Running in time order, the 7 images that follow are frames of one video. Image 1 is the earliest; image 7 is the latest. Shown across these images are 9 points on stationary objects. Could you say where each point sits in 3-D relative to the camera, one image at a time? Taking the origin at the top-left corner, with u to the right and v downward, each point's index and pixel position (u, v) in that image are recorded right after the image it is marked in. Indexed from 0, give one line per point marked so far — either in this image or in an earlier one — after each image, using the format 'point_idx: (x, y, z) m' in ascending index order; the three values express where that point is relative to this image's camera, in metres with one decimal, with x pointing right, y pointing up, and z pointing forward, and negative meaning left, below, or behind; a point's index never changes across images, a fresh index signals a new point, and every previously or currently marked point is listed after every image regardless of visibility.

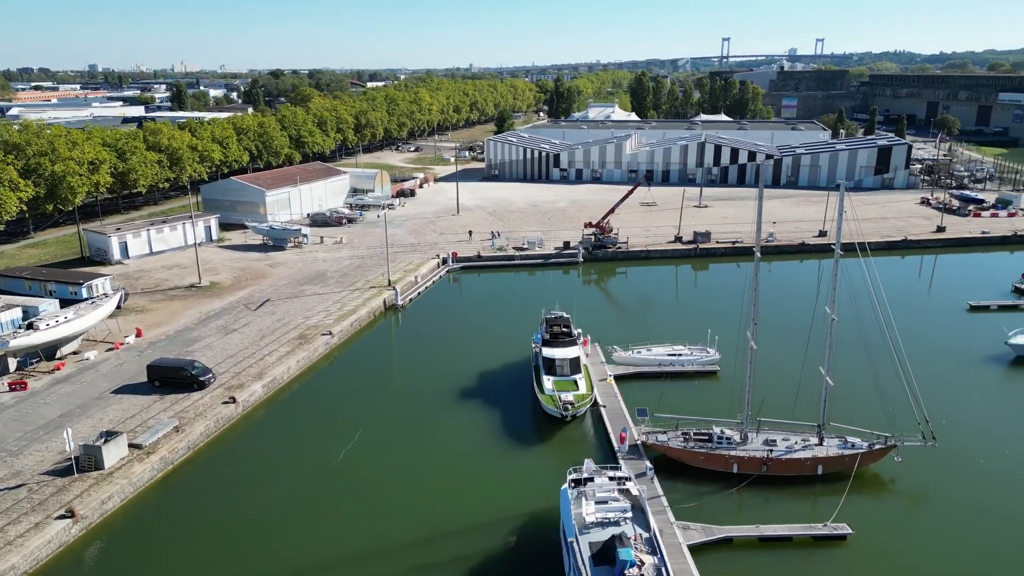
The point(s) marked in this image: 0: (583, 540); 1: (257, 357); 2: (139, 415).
0: (+1.0, -3.4, +9.8) m
1: (-6.2, -1.7, +17.9) m
2: (-7.5, -2.6, +14.7) m
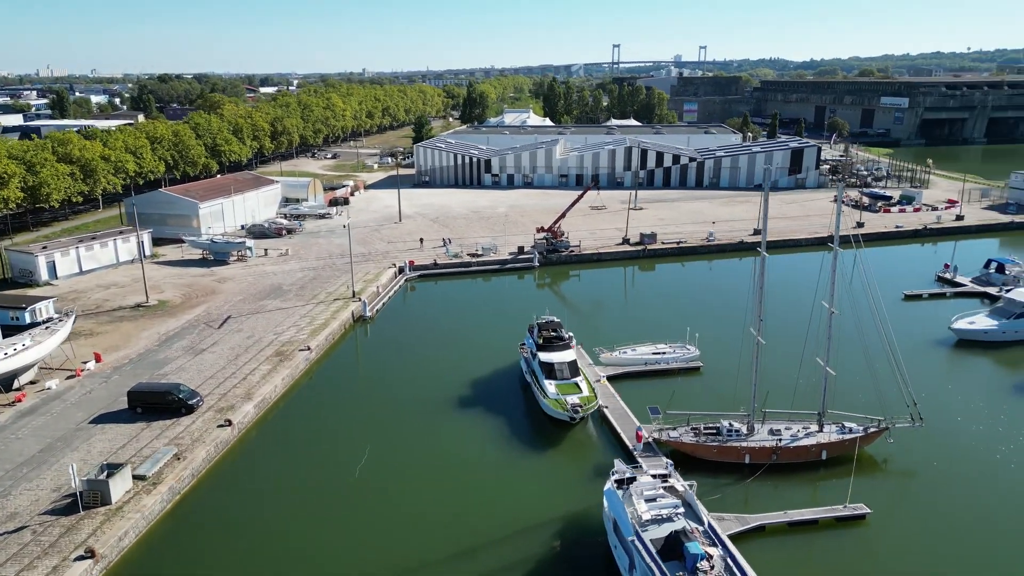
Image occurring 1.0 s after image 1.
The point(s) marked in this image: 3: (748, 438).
0: (+1.8, -3.4, +10.1) m
1: (-6.4, -2.1, +17.2) m
2: (-7.2, -3.0, +13.9) m
3: (+4.5, -2.9, +14.0) m
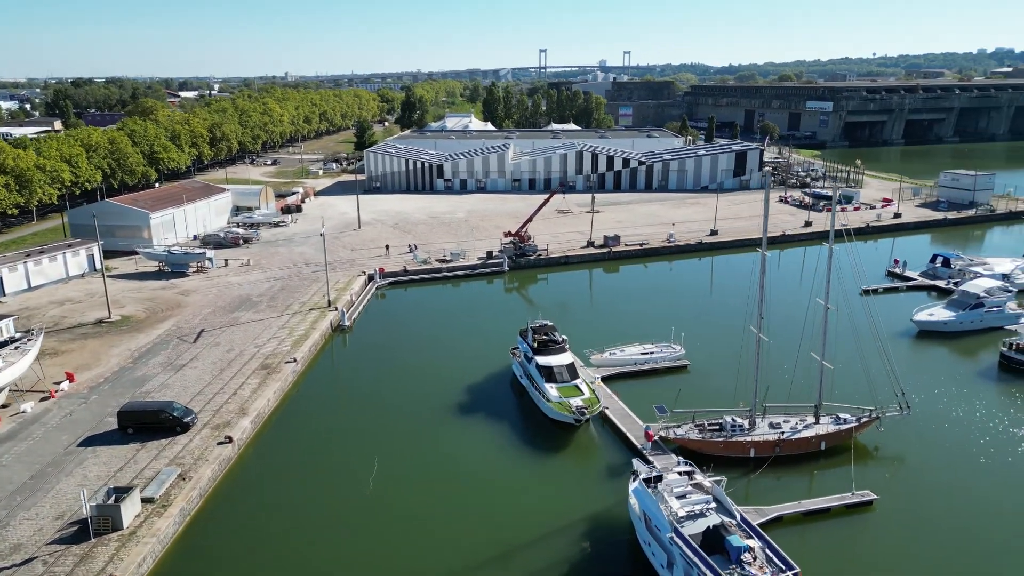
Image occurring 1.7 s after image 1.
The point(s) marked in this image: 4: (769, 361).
0: (+2.4, -3.5, +10.3) m
1: (-6.5, -2.4, +16.7) m
2: (-6.9, -3.3, +13.3) m
3: (+4.7, -2.9, +14.5) m
4: (+7.0, -2.0, +19.3) m
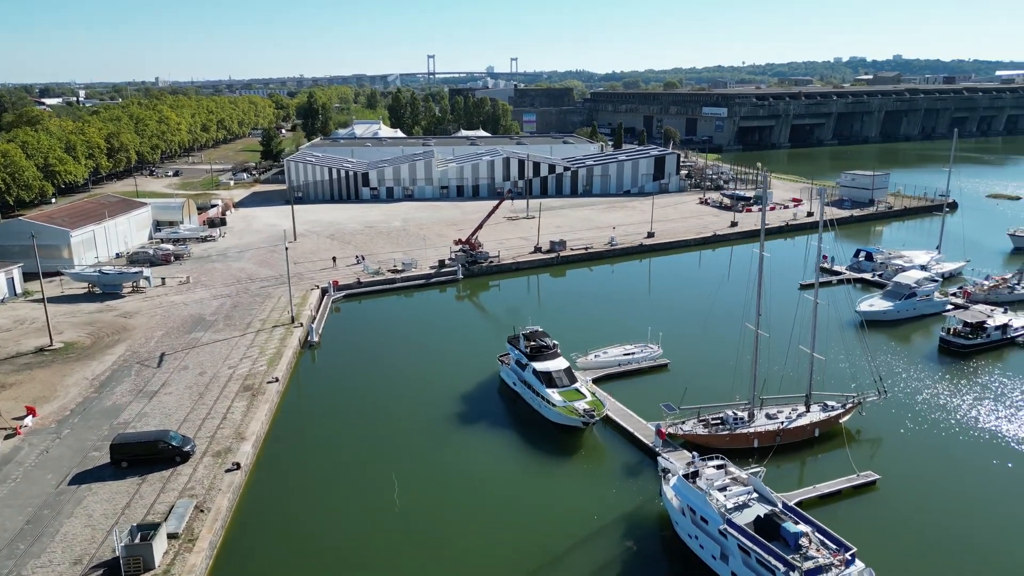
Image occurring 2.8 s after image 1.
0: (+3.3, -3.5, +10.8) m
1: (-6.4, -2.8, +15.9) m
2: (-6.4, -3.7, +12.4) m
3: (+5.0, -2.8, +15.3) m
4: (+6.5, -2.0, +20.3) m
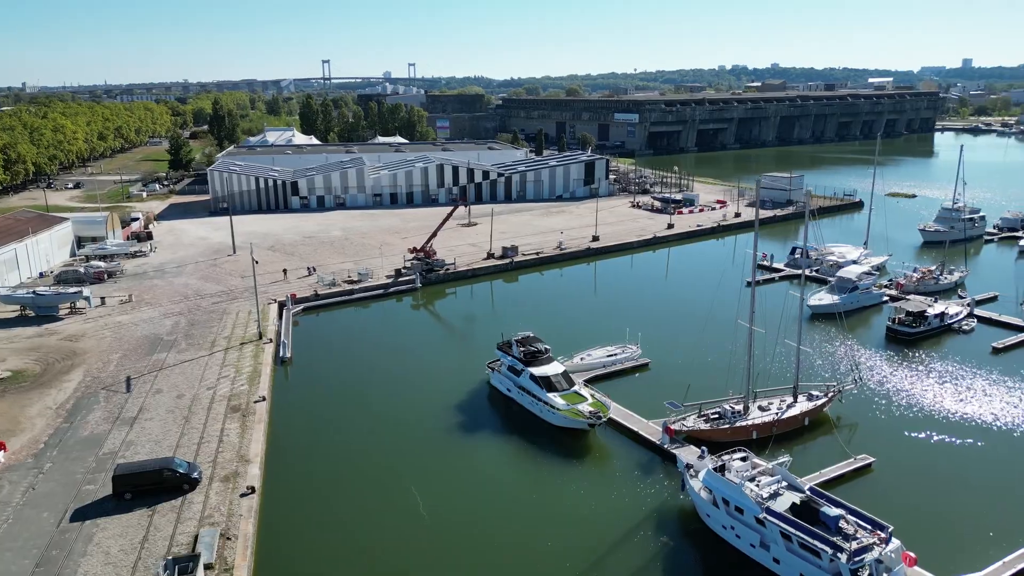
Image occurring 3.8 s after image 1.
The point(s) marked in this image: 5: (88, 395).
0: (+4.1, -3.5, +11.4) m
1: (-6.2, -3.1, +15.2) m
2: (-5.7, -4.0, +11.8) m
3: (+5.1, -2.8, +16.0) m
4: (+6.0, -1.9, +21.2) m
5: (-10.3, -2.6, +17.8) m
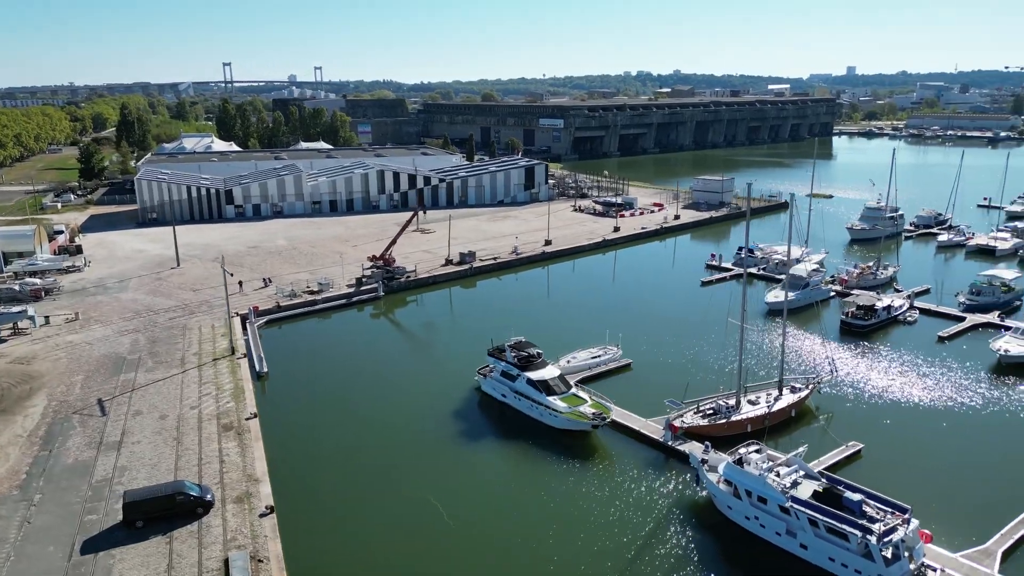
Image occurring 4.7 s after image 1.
0: (+4.7, -3.5, +12.0) m
1: (-6.0, -3.4, +14.6) m
2: (-5.1, -4.2, +11.3) m
3: (+5.2, -2.8, +16.7) m
4: (+5.4, -2.0, +22.0) m
5: (-10.3, -3.0, +16.7) m
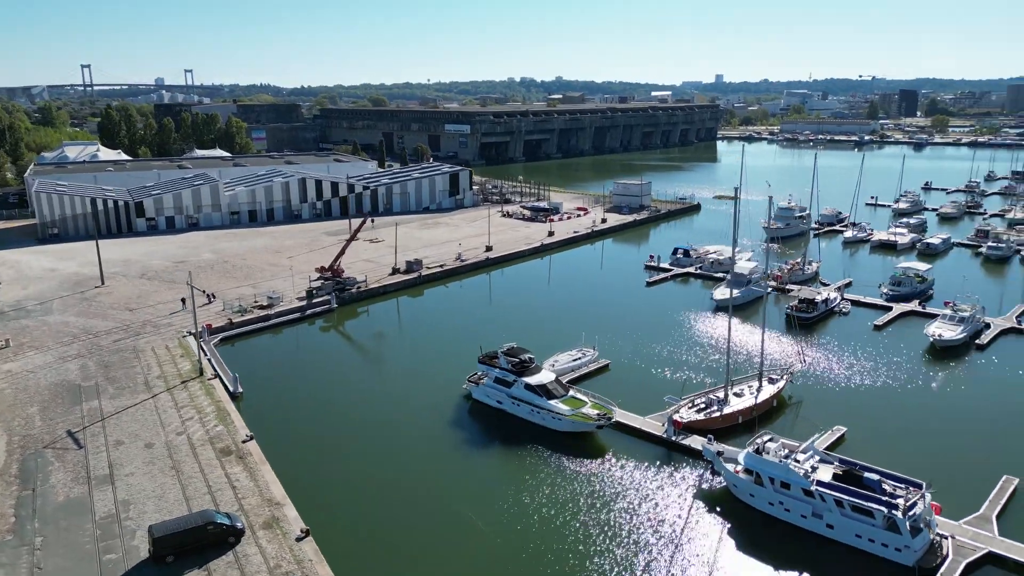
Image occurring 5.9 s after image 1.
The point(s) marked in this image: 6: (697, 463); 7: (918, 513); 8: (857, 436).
0: (+5.4, -3.4, +12.8) m
1: (-5.5, -3.8, +13.9) m
2: (-4.1, -4.5, +10.7) m
3: (+5.2, -2.8, +17.6) m
4: (+4.7, -2.0, +22.9) m
5: (-10.1, -3.5, +15.4) m
6: (+4.0, -3.7, +15.7) m
7: (+6.6, -3.7, +12.0) m
8: (+8.2, -3.6, +17.4) m
